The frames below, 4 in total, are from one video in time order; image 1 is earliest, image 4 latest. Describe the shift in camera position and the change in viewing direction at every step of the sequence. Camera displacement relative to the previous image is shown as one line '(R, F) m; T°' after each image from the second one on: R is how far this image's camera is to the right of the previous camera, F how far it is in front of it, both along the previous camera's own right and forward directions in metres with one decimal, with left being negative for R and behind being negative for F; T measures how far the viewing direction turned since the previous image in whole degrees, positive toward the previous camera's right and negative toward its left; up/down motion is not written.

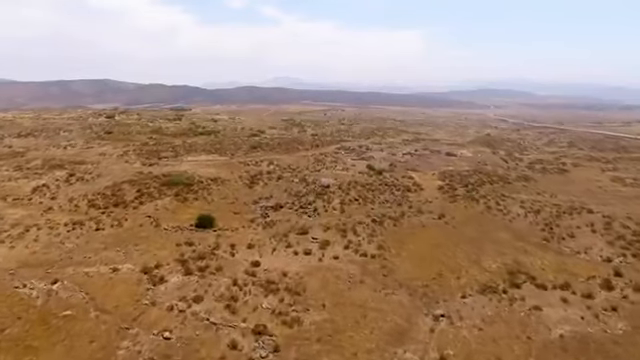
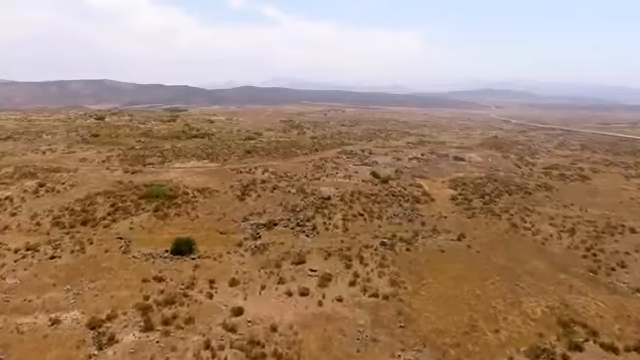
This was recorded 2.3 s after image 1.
(0.0, +4.7) m; 0°
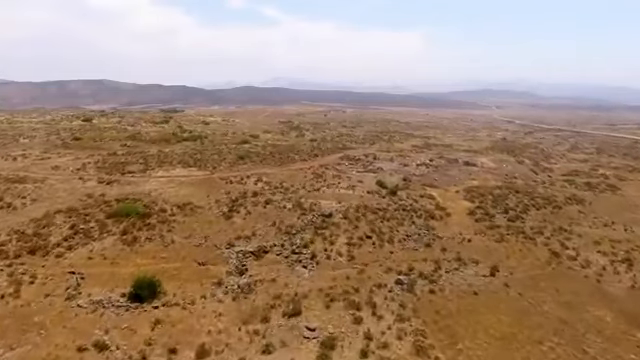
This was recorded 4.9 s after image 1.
(0.0, +5.4) m; 0°
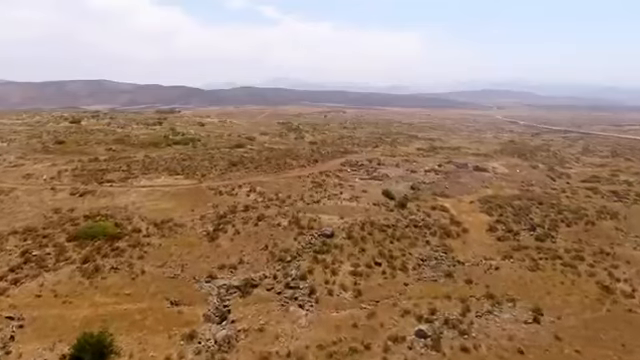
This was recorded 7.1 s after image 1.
(0.0, +4.5) m; 0°
